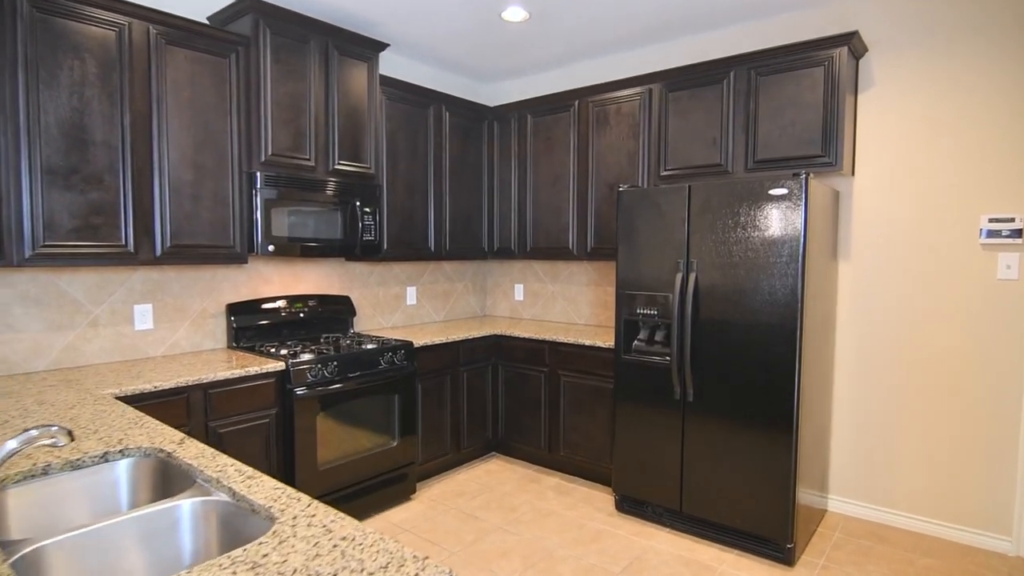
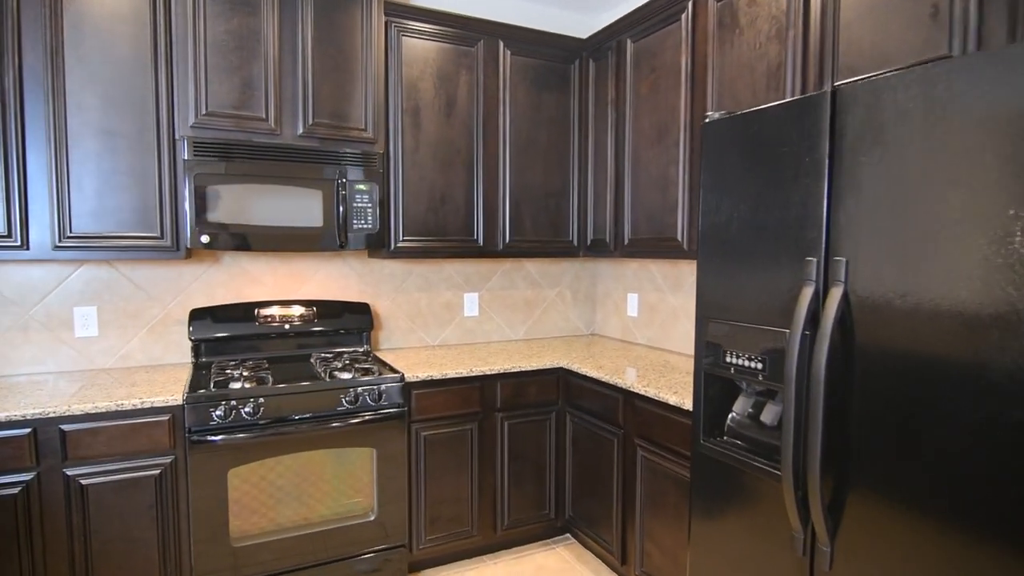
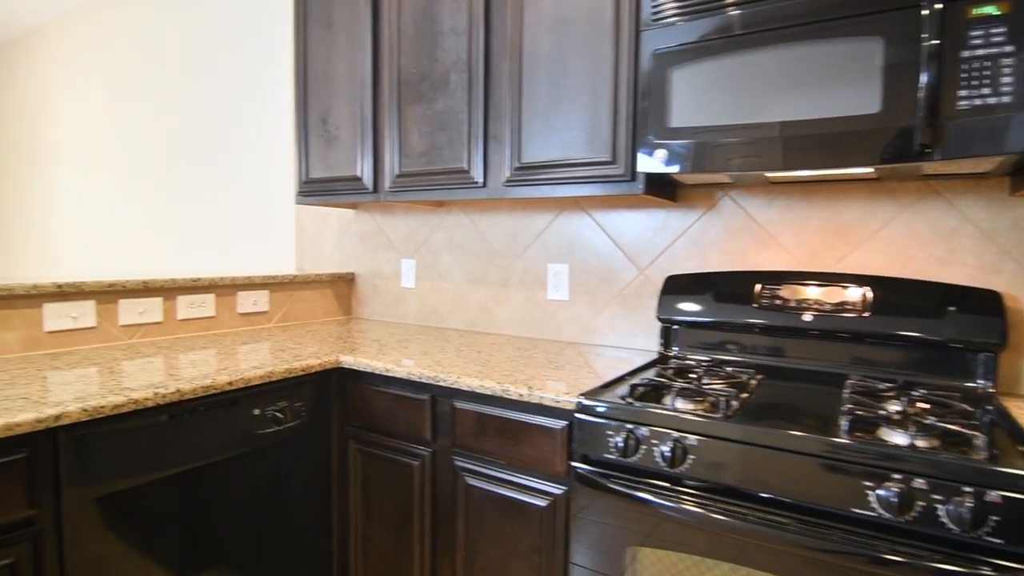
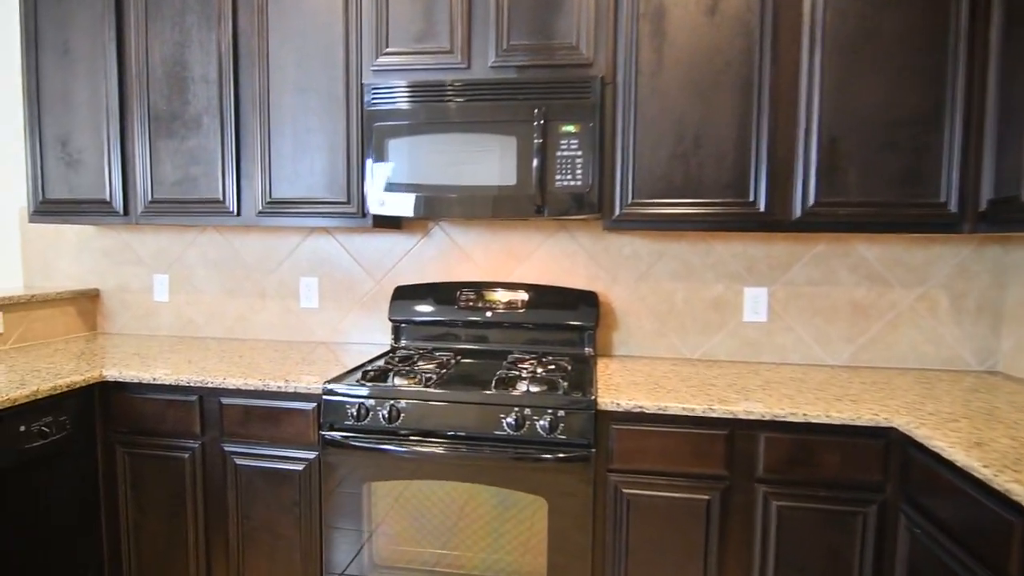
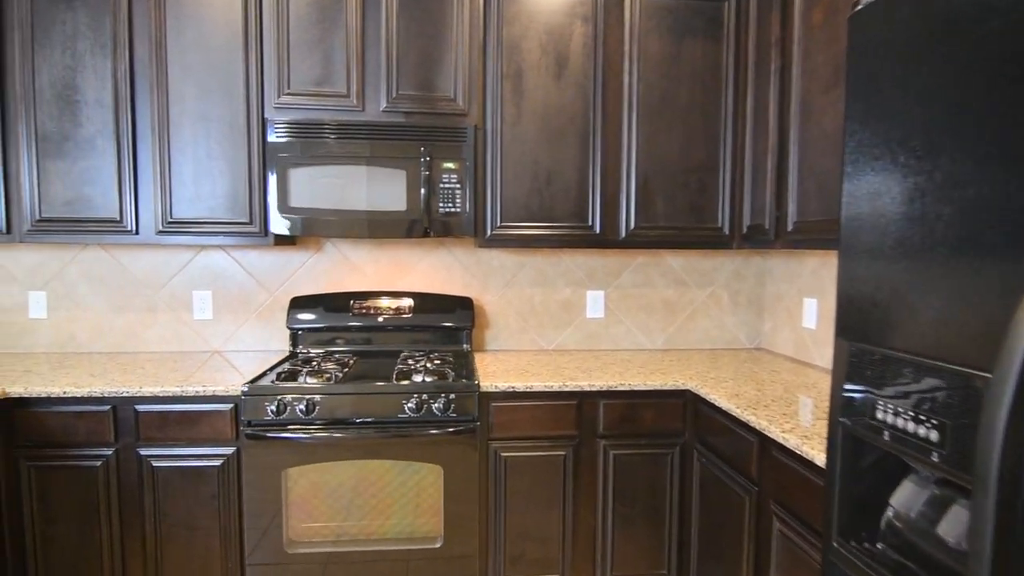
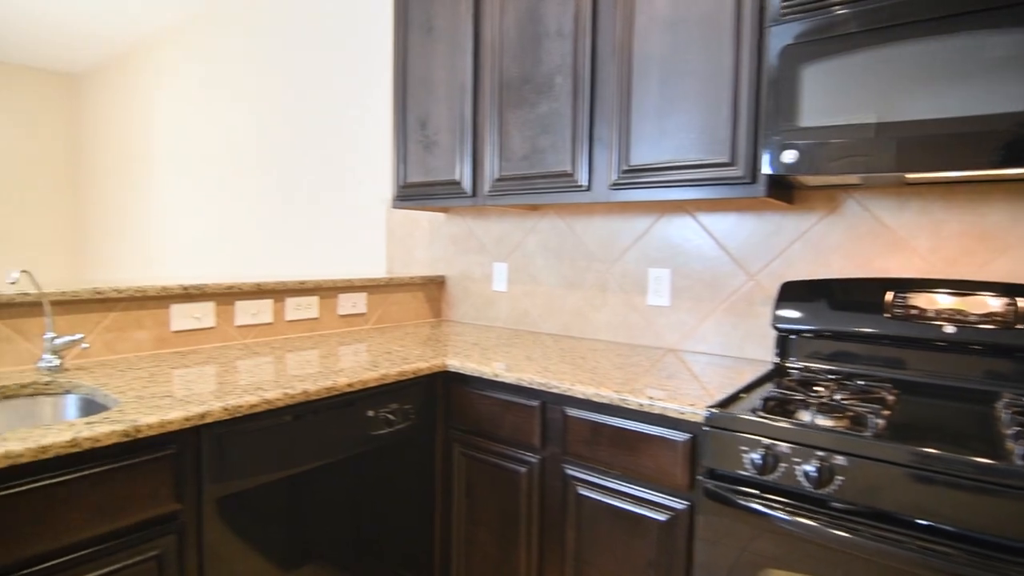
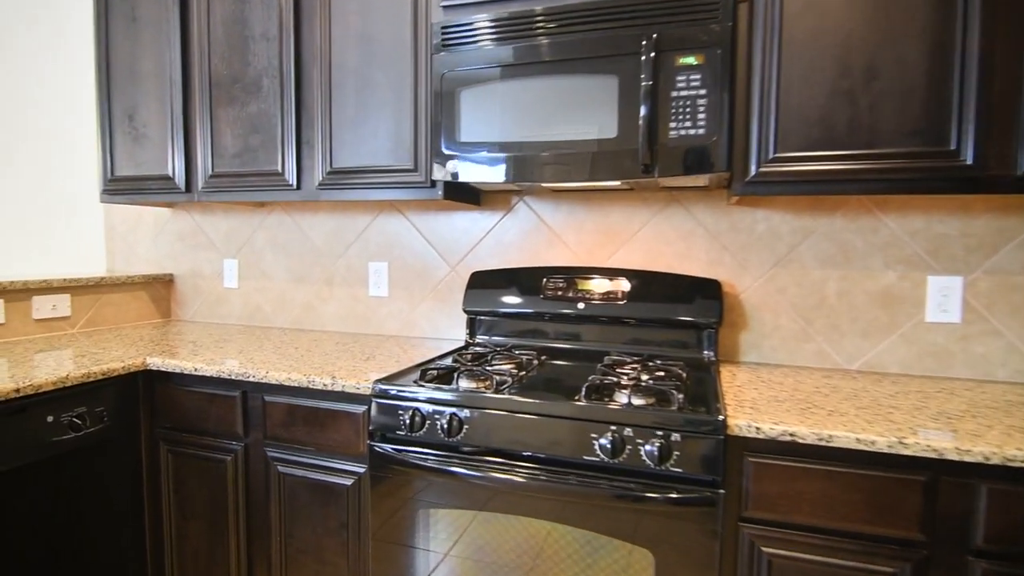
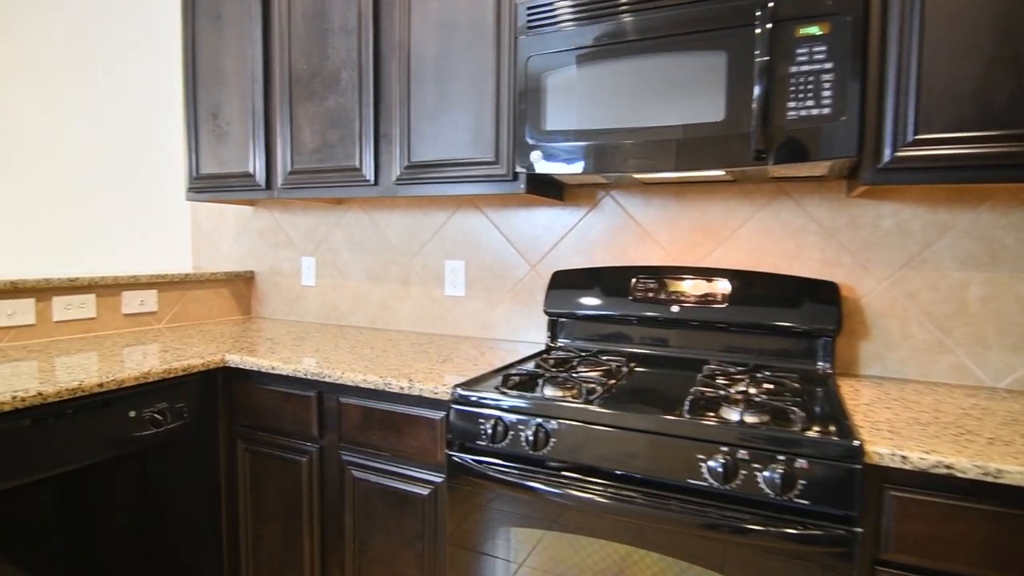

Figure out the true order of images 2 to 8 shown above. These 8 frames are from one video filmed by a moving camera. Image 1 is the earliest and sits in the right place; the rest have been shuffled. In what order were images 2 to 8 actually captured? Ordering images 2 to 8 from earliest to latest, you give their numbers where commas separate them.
2, 5, 4, 7, 8, 3, 6
